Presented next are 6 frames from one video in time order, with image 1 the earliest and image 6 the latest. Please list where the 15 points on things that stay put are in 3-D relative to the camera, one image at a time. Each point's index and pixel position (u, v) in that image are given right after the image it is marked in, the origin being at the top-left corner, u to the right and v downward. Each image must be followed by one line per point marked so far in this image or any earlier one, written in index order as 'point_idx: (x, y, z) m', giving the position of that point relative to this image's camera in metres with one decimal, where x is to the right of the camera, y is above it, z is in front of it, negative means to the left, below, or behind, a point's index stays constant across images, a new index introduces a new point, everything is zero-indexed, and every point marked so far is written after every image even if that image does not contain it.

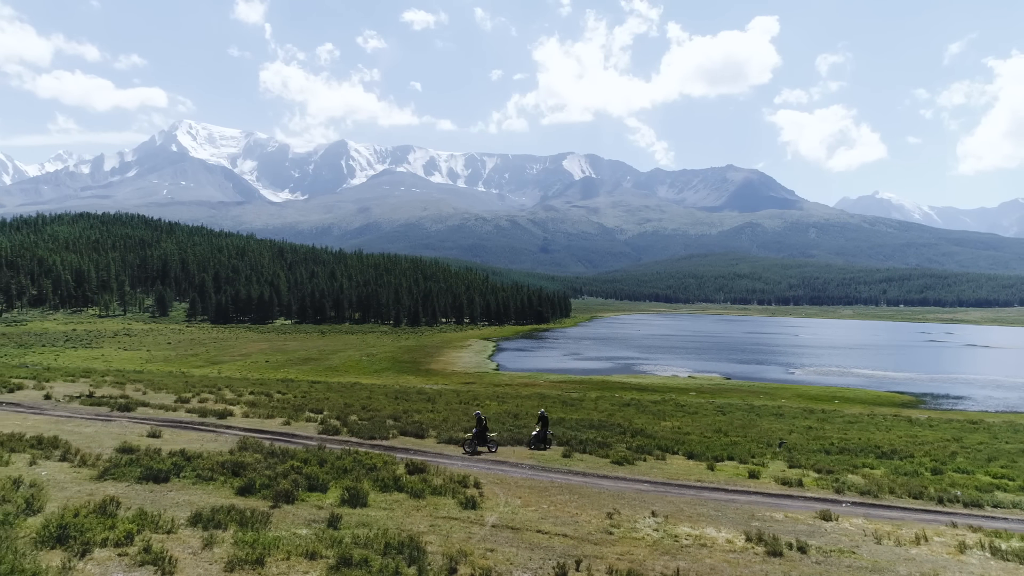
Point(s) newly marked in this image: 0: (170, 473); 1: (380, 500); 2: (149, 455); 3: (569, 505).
0: (-8.6, -4.7, +15.3) m
1: (-3.1, -5.0, +14.2) m
2: (-10.6, -4.7, +17.0) m
3: (+1.4, -5.7, +15.7) m
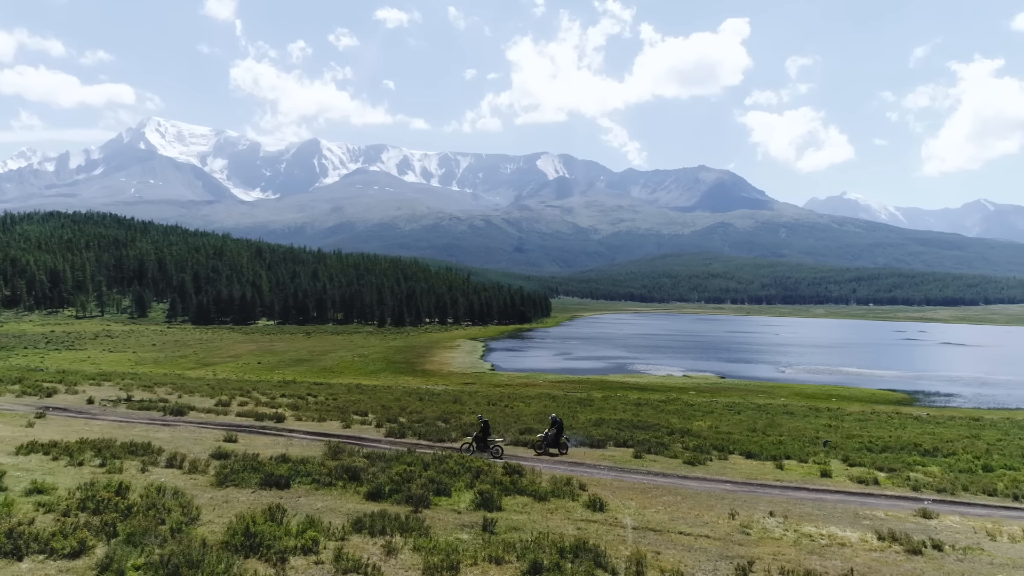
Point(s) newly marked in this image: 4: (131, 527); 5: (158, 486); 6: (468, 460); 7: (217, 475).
0: (-5.6, -4.8, +15.2) m
1: (0.0, -5.1, +14.2) m
2: (-7.6, -4.8, +16.8) m
3: (+4.5, -5.7, +15.9) m
4: (-6.5, -4.1, +10.5) m
5: (-7.9, -4.4, +13.4) m
6: (-1.4, -5.2, +17.9) m
7: (-7.6, -4.8, +15.5) m
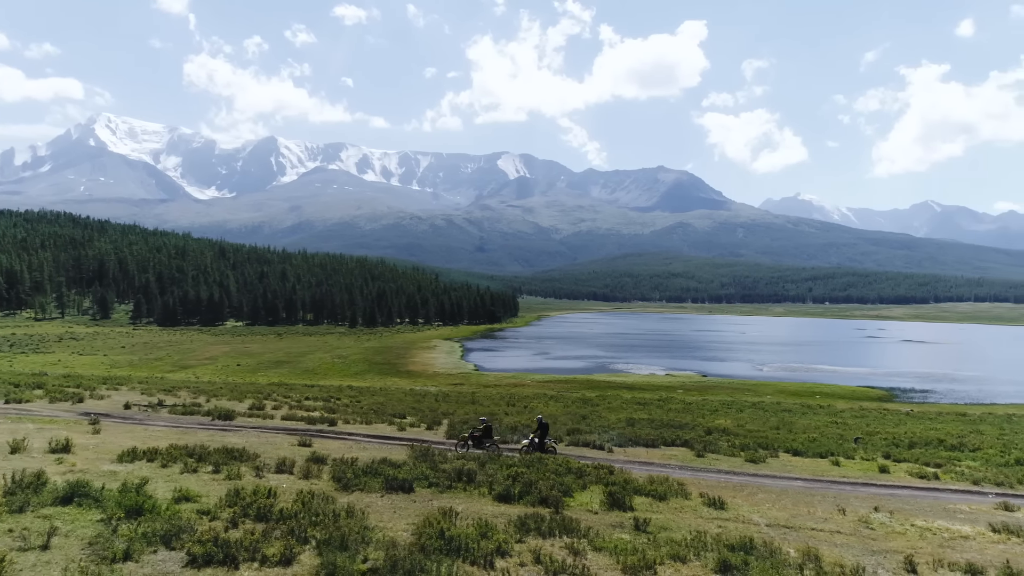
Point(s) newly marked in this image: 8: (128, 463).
0: (-2.6, -4.9, +15.1) m
1: (+3.1, -5.2, +14.4) m
2: (-4.6, -4.9, +16.6) m
3: (+7.4, -5.8, +16.3) m
4: (-3.3, -4.2, +10.4) m
5: (-4.8, -4.5, +13.3) m
6: (+1.5, -5.2, +18.1) m
7: (-4.6, -4.8, +15.4) m
8: (-9.8, -4.5, +15.5) m
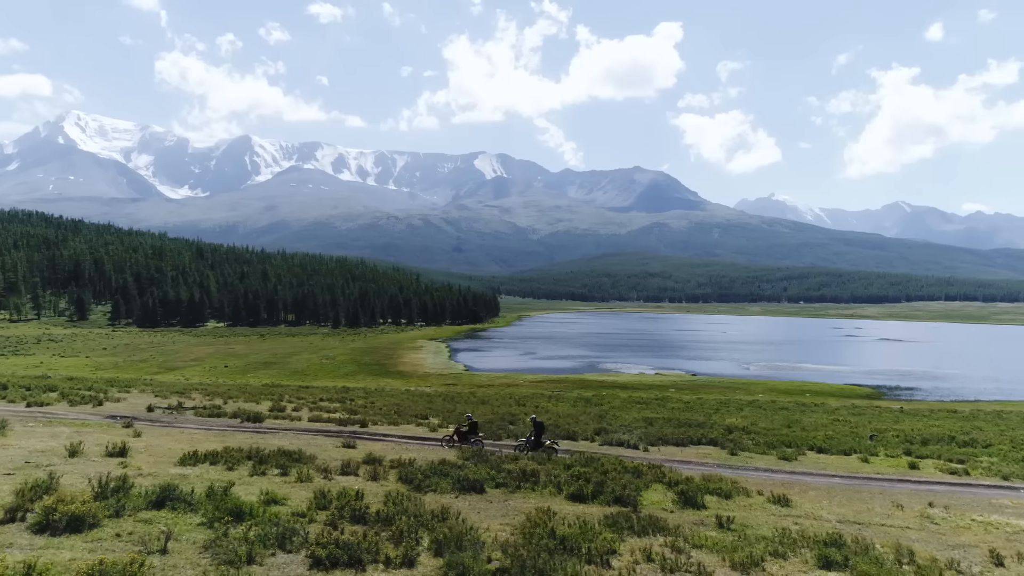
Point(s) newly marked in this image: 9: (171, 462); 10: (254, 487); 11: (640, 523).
0: (-0.8, -4.9, +15.2) m
1: (+4.8, -5.2, +14.6) m
2: (-2.9, -4.9, +16.6) m
3: (+9.1, -5.8, +16.6) m
4: (-1.5, -4.3, +10.5) m
5: (-3.0, -4.5, +13.3) m
6: (+3.1, -5.3, +18.2) m
7: (-2.9, -4.9, +15.4) m
8: (-8.1, -4.5, +15.3) m
9: (-8.9, -4.5, +15.8) m
10: (-5.7, -4.4, +13.2) m
11: (+2.5, -4.7, +12.2) m
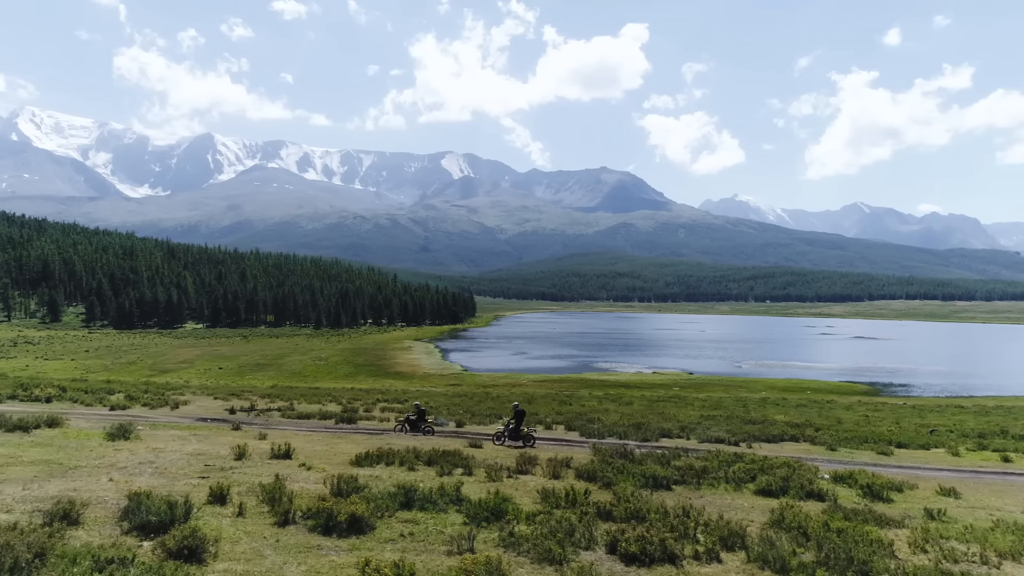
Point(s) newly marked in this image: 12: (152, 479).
0: (+3.8, -4.9, +15.3) m
1: (+9.4, -5.1, +15.0) m
2: (+1.6, -4.9, +16.7) m
3: (+13.7, -5.8, +17.0) m
4: (+3.3, -4.2, +10.6) m
5: (+1.6, -4.5, +13.3) m
6: (+7.6, -5.2, +18.5) m
7: (+1.7, -4.9, +15.5) m
8: (-3.5, -4.5, +15.2) m
9: (-4.4, -4.6, +15.7) m
10: (-1.0, -4.3, +13.2) m
11: (+7.2, -4.7, +12.4) m
12: (-8.2, -4.3, +13.7) m
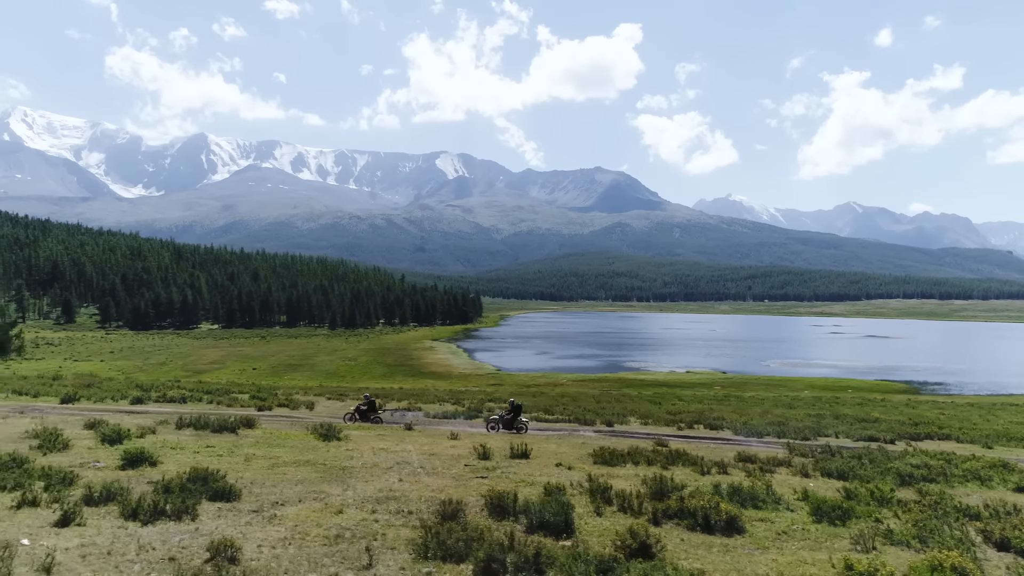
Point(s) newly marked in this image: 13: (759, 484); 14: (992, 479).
0: (+10.2, -4.8, +15.3) m
1: (+15.9, -5.1, +14.8) m
2: (+8.1, -4.9, +16.7) m
3: (+20.1, -5.7, +16.8) m
4: (+9.6, -4.2, +10.6) m
5: (+8.0, -4.5, +13.3) m
6: (+14.1, -5.2, +18.4) m
7: (+8.1, -4.8, +15.5) m
8: (+2.9, -4.5, +15.3) m
9: (+2.1, -4.6, +15.8) m
10: (+5.4, -4.3, +13.3) m
11: (+13.6, -4.7, +12.3) m
12: (-1.7, -4.4, +13.8) m
13: (+5.1, -4.3, +13.2) m
14: (+12.8, -4.9, +15.7) m
